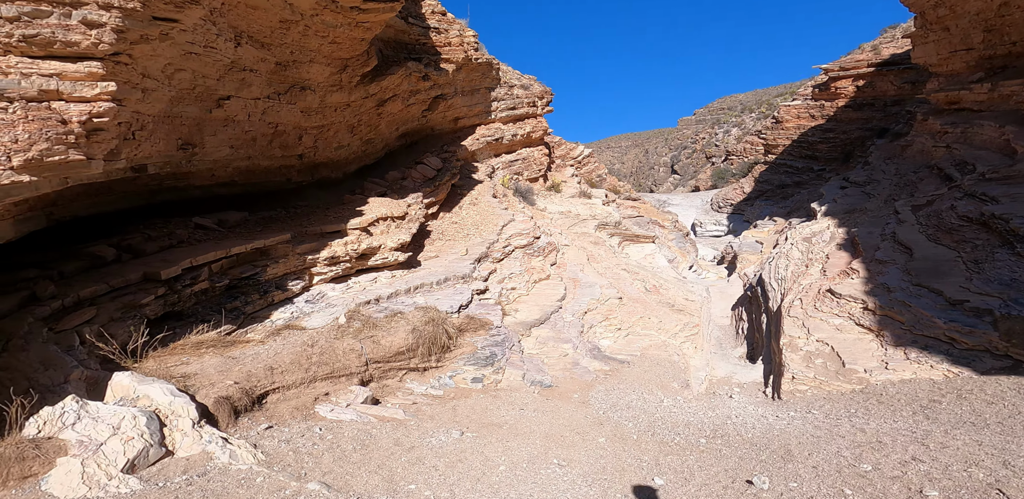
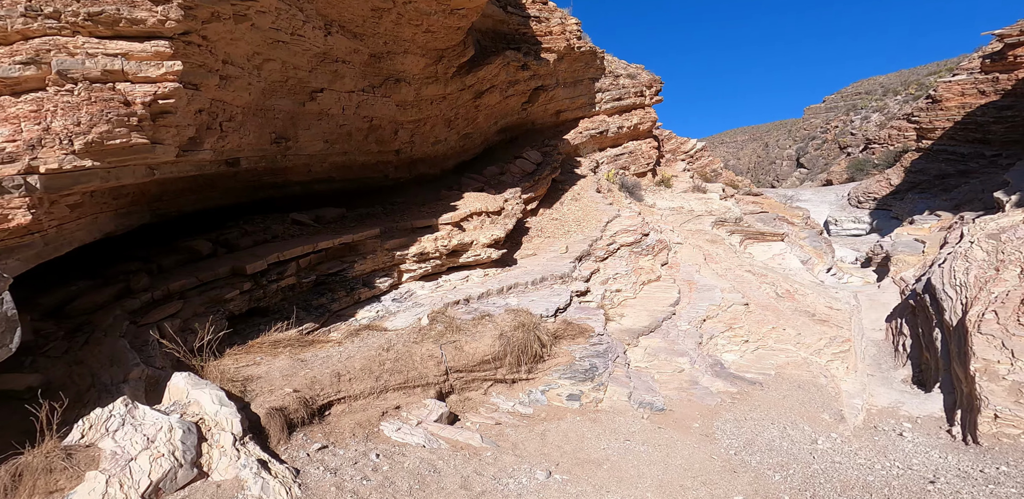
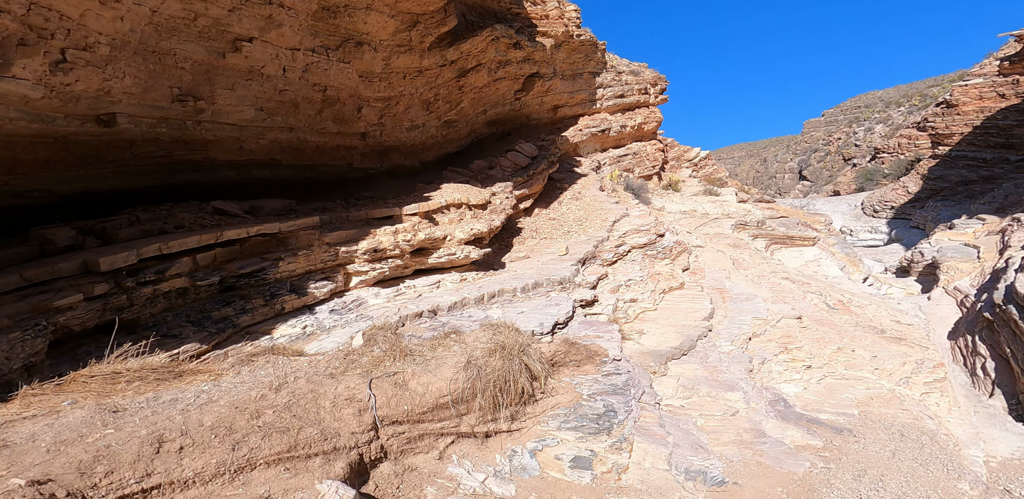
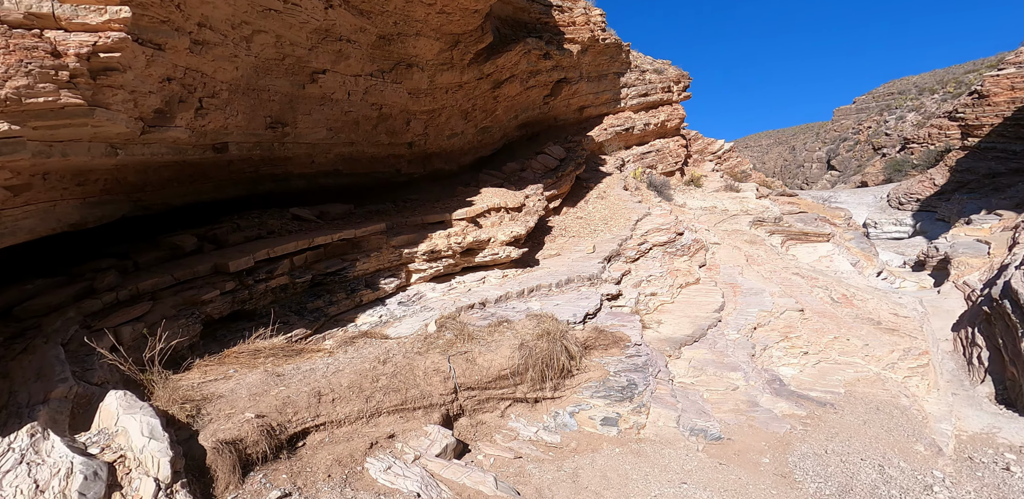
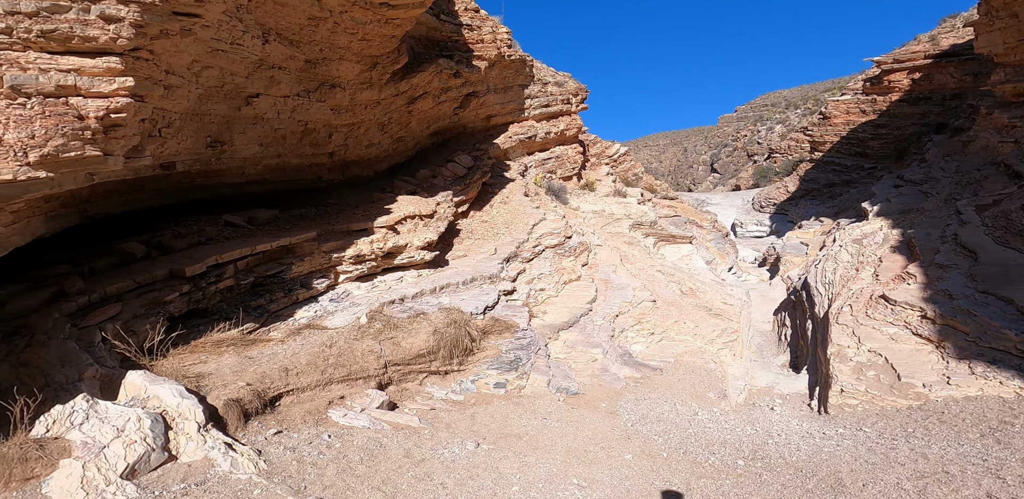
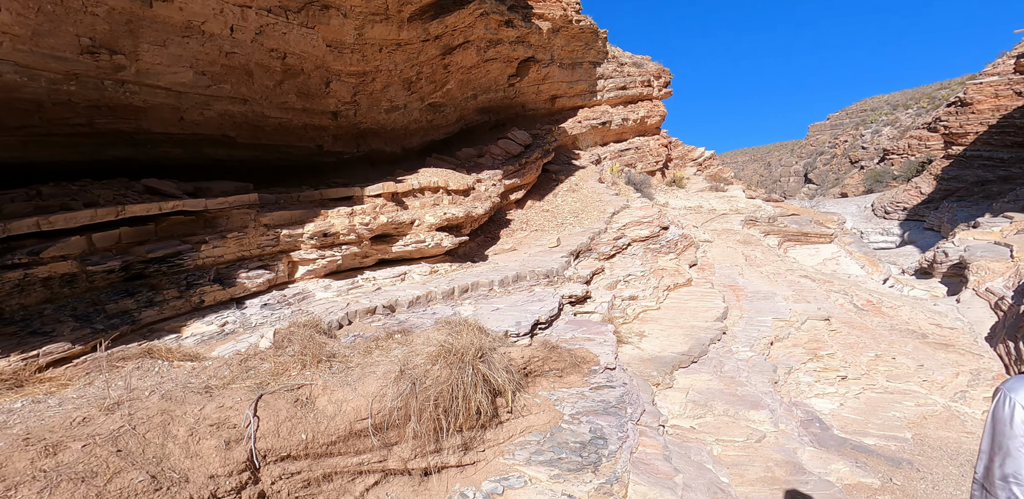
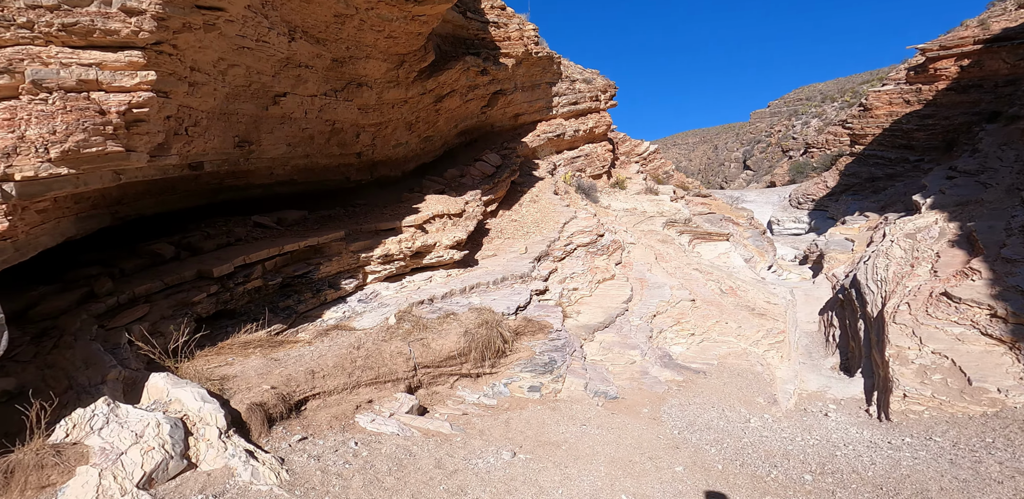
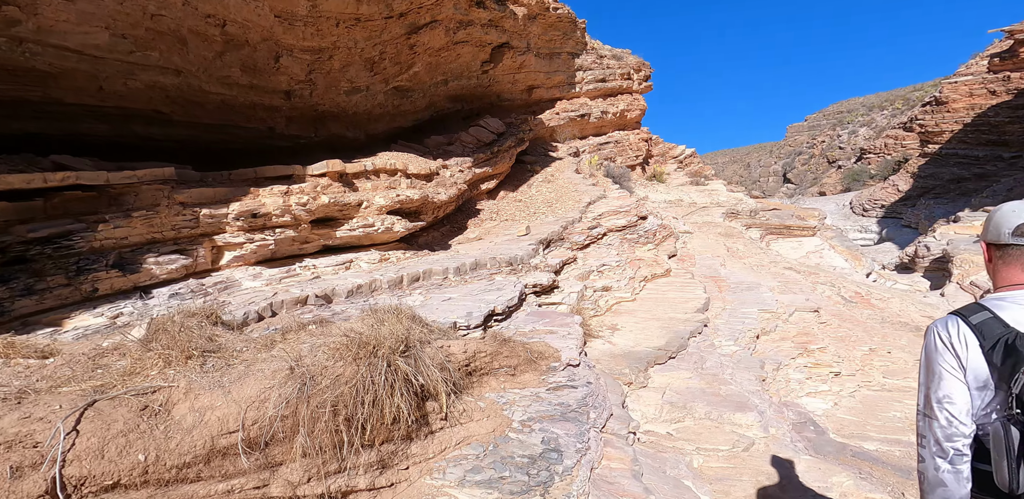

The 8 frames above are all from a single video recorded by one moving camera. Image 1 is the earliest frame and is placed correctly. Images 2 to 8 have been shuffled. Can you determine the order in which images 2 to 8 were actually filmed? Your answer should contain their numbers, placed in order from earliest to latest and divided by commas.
5, 7, 2, 4, 3, 6, 8
